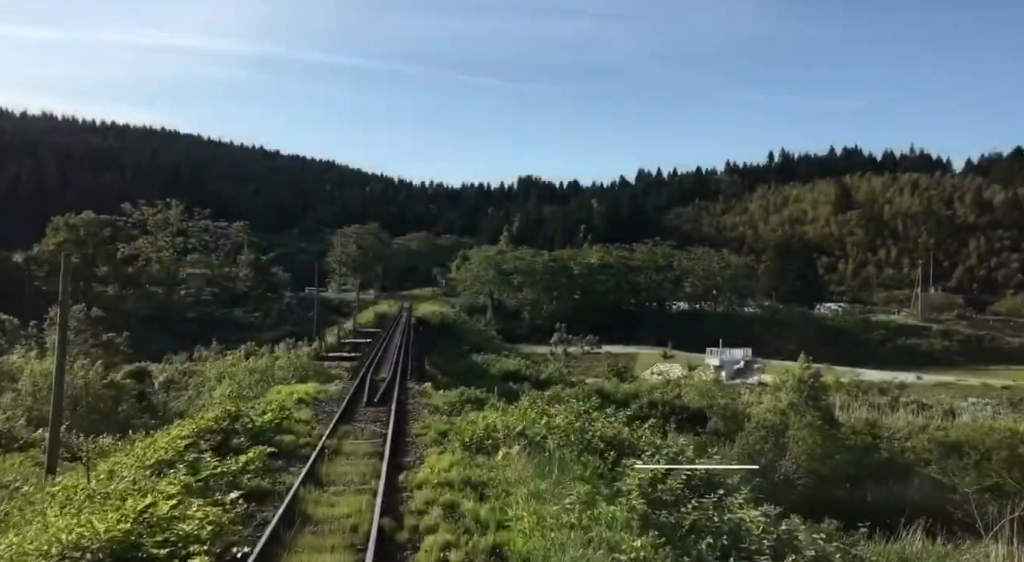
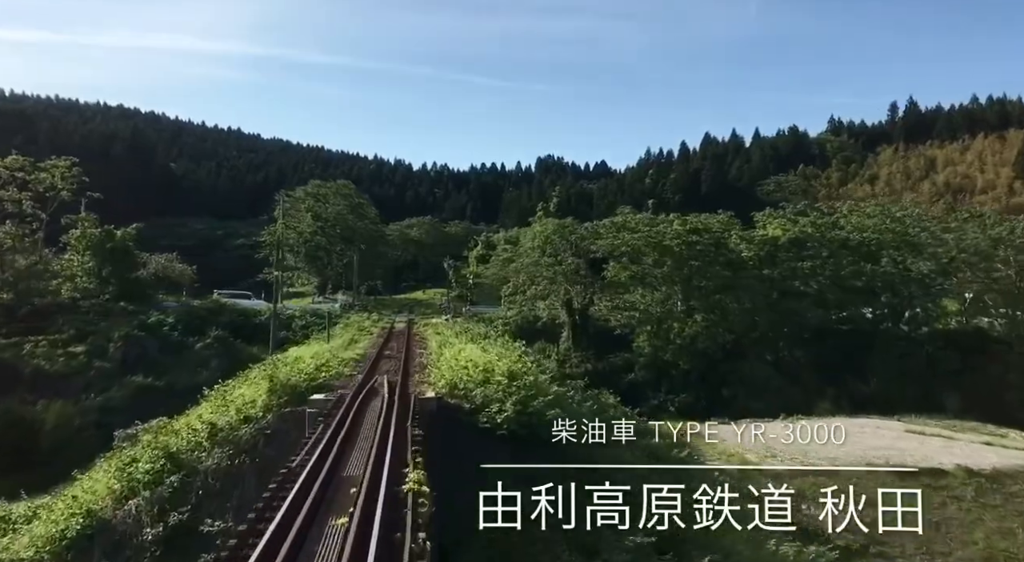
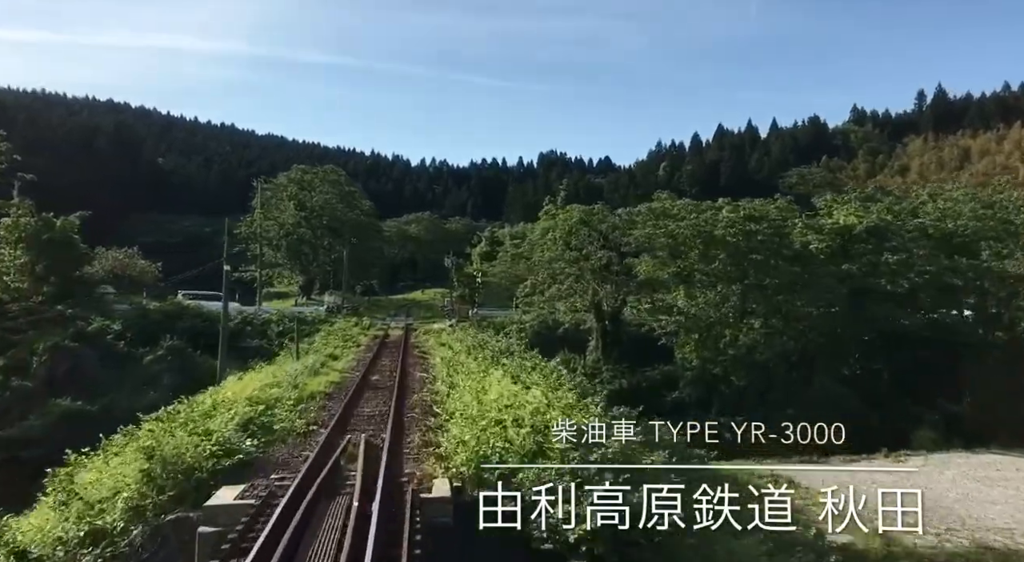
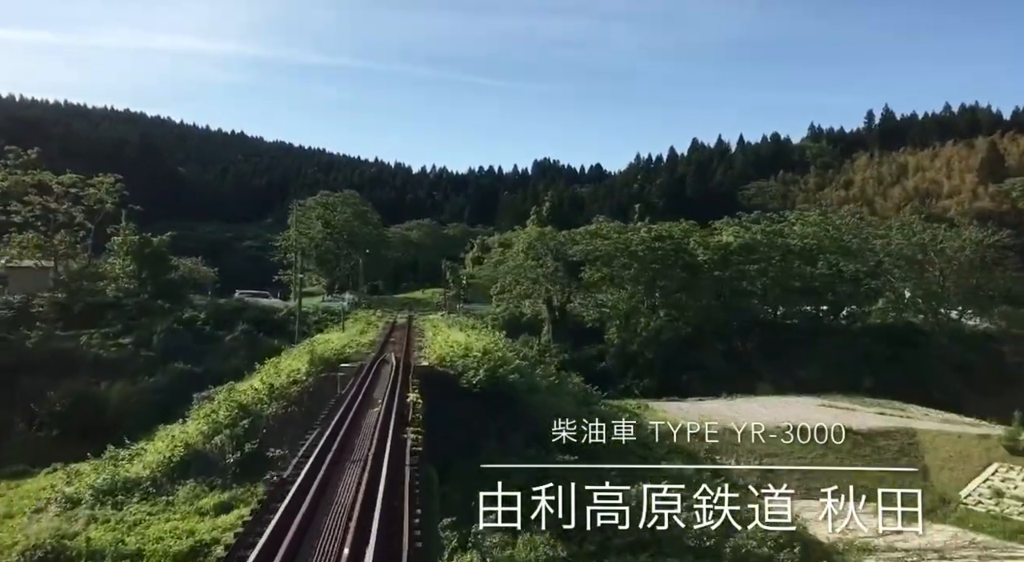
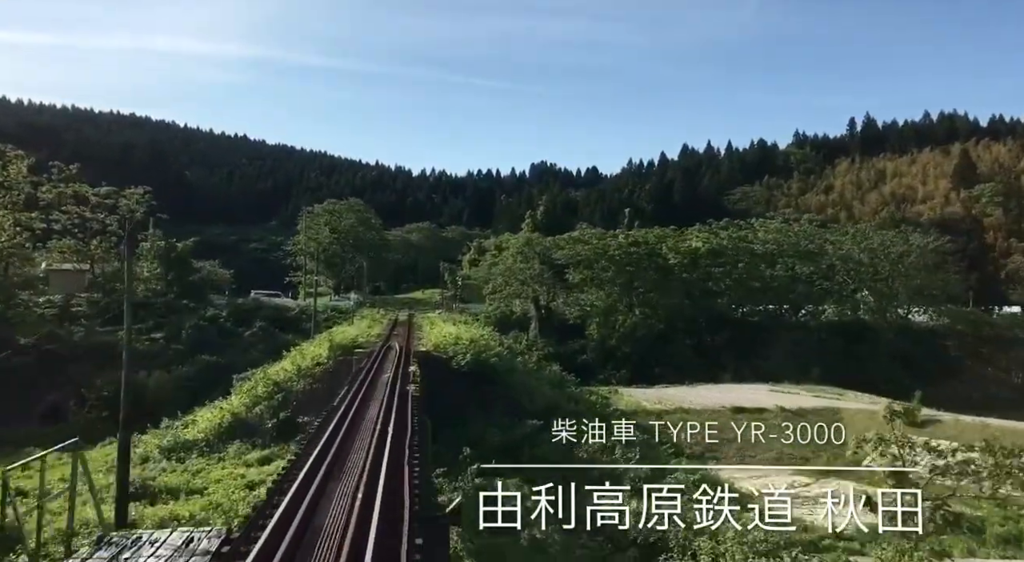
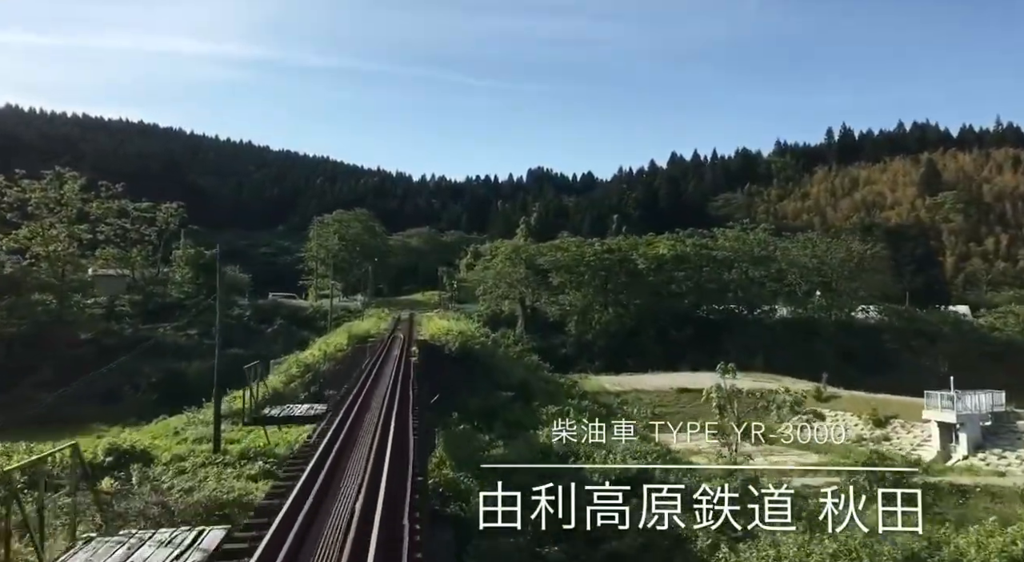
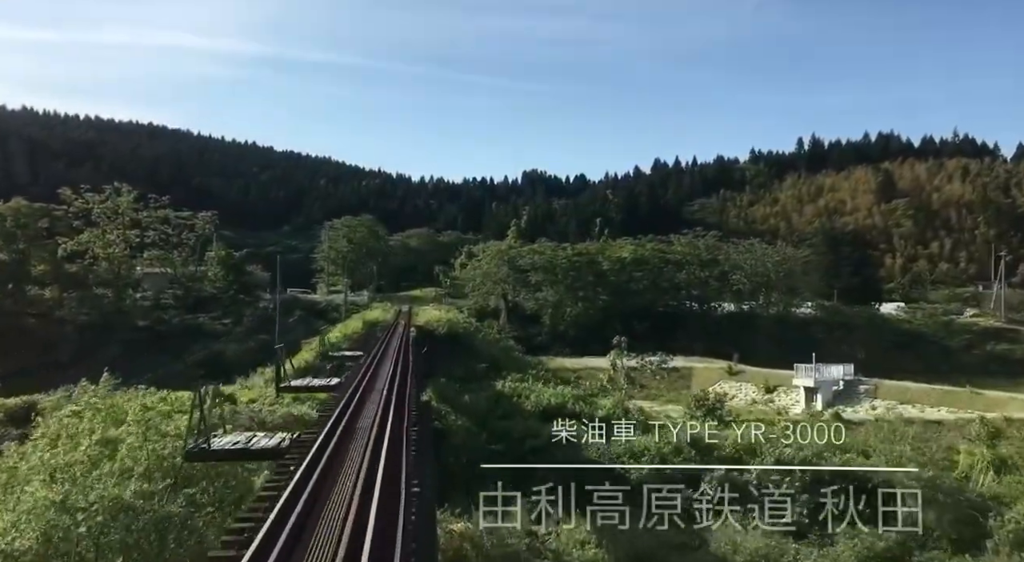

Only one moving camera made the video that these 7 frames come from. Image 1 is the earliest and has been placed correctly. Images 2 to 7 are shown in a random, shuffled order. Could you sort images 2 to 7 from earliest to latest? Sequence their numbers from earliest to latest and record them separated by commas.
7, 6, 5, 4, 2, 3
